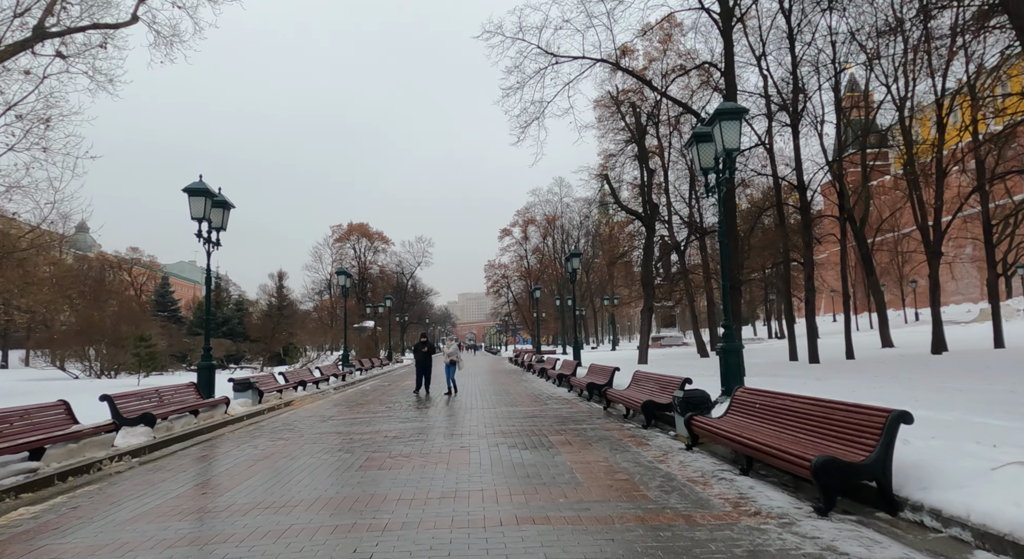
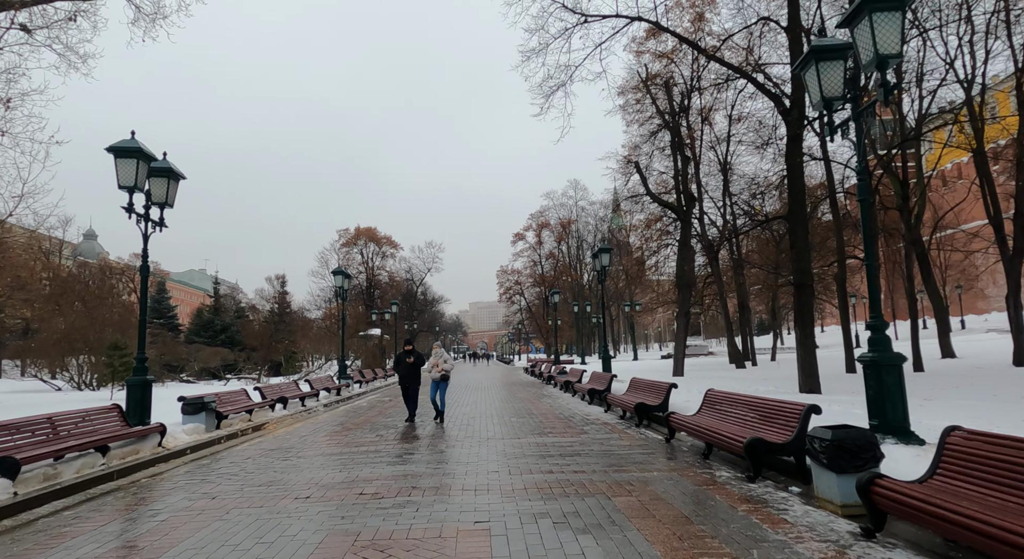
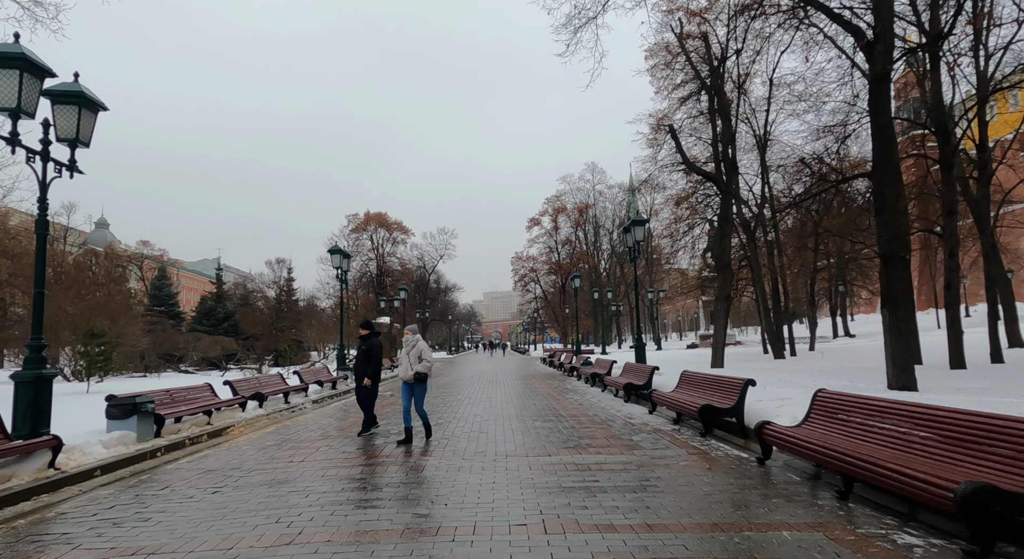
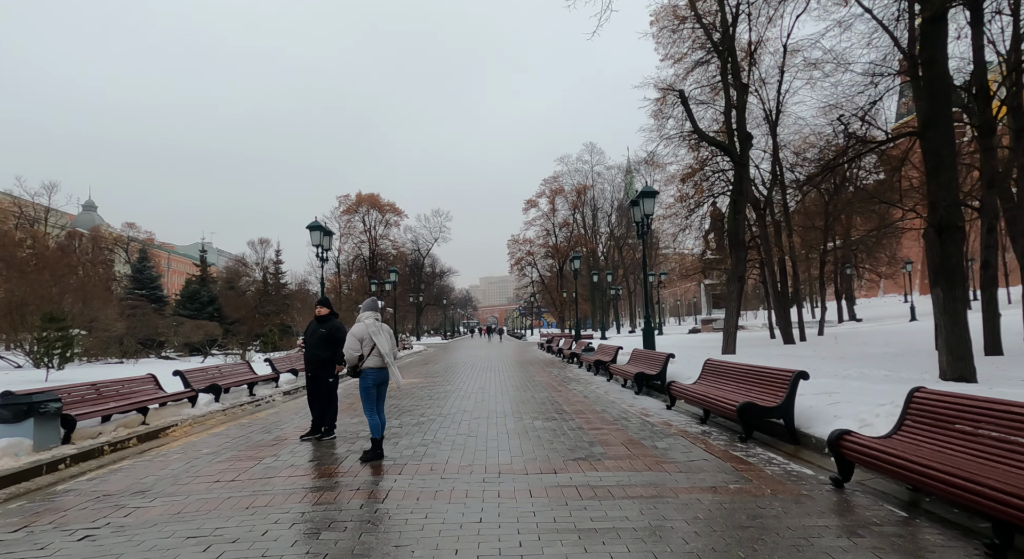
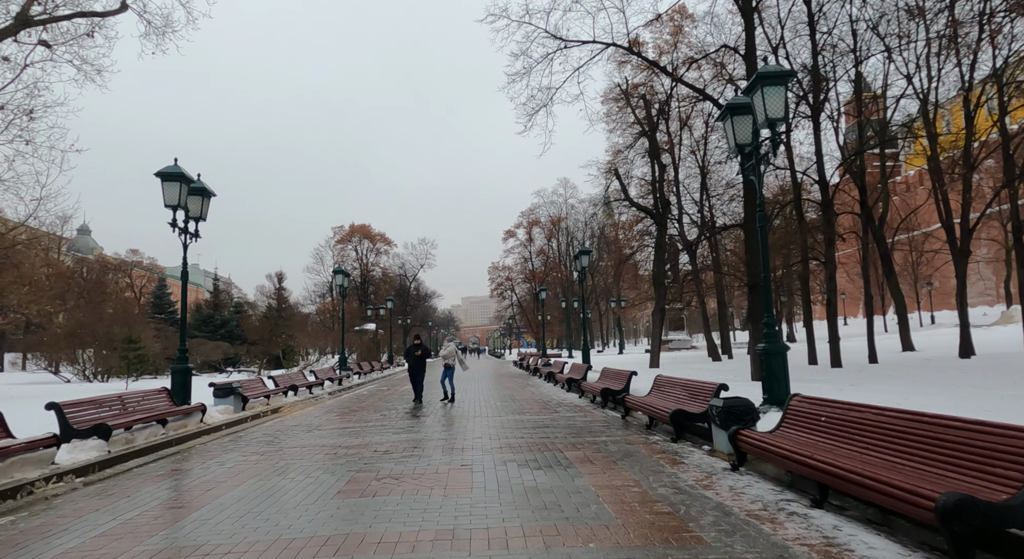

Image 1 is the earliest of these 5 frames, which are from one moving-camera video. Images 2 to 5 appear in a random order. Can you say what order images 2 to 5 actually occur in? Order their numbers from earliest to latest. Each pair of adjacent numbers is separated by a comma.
5, 2, 3, 4
